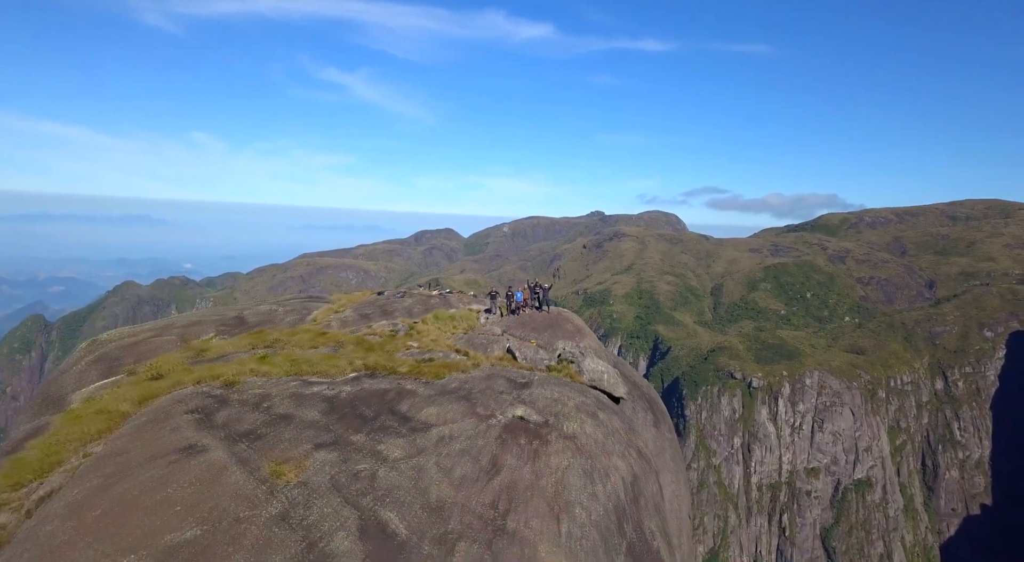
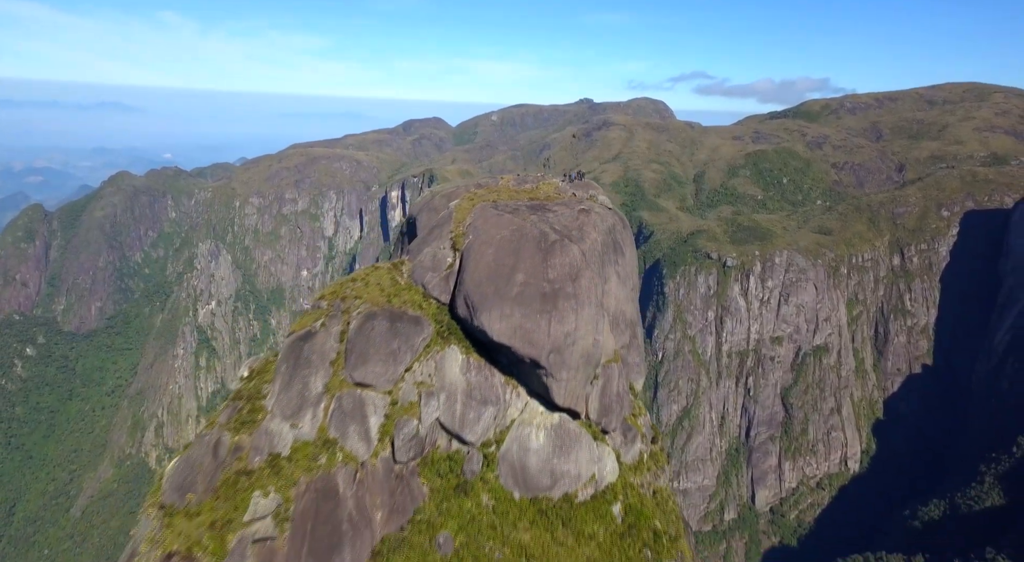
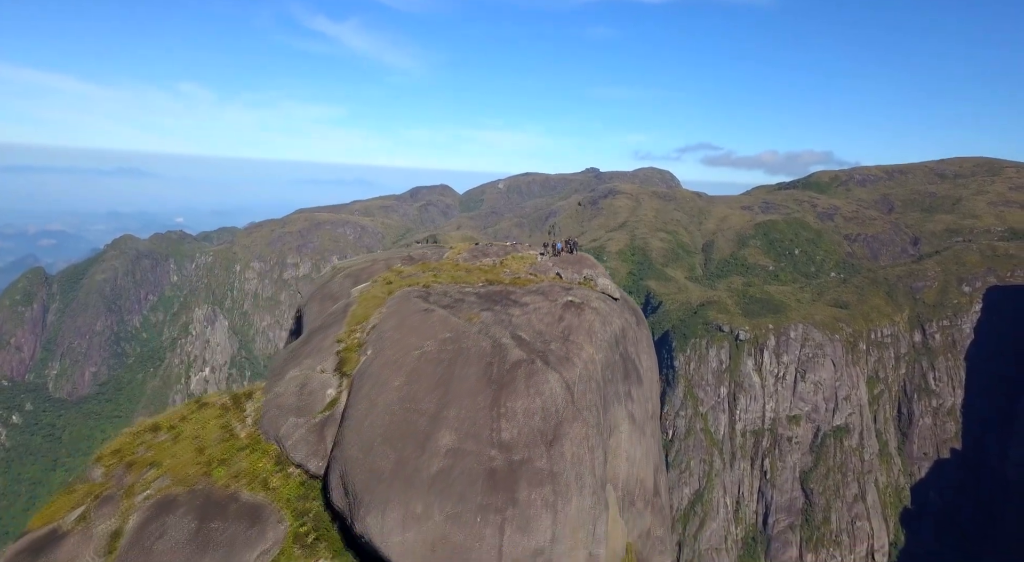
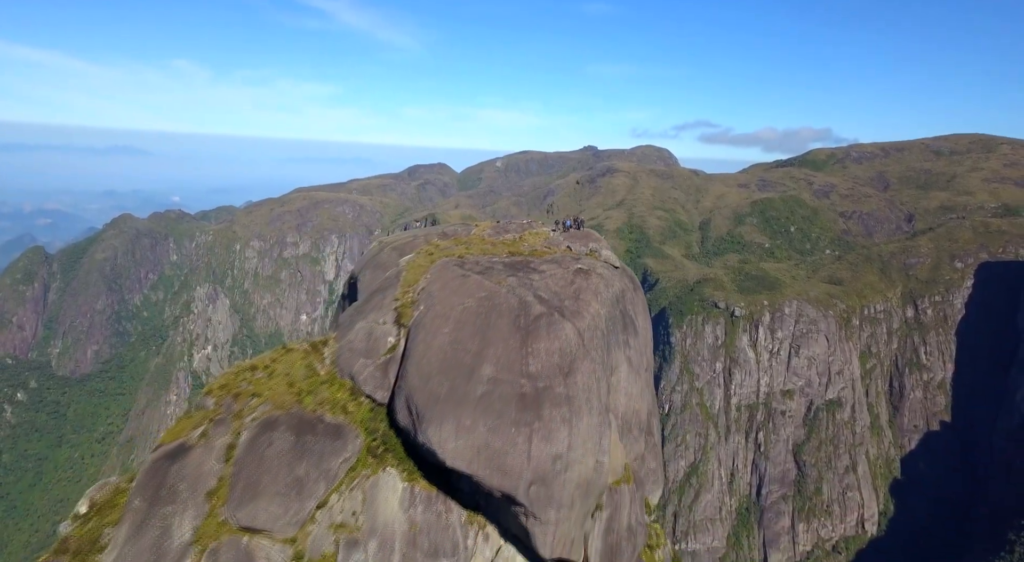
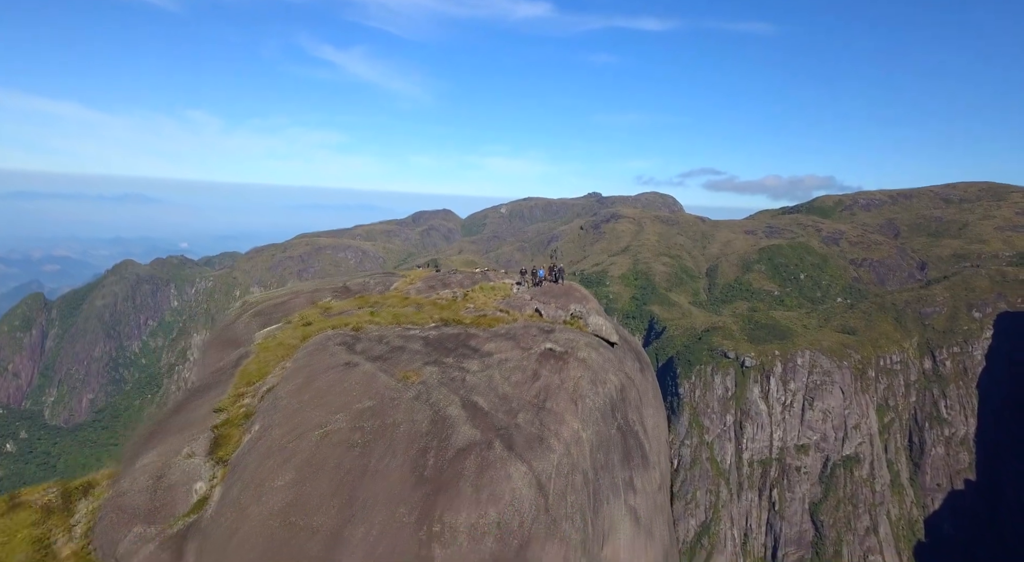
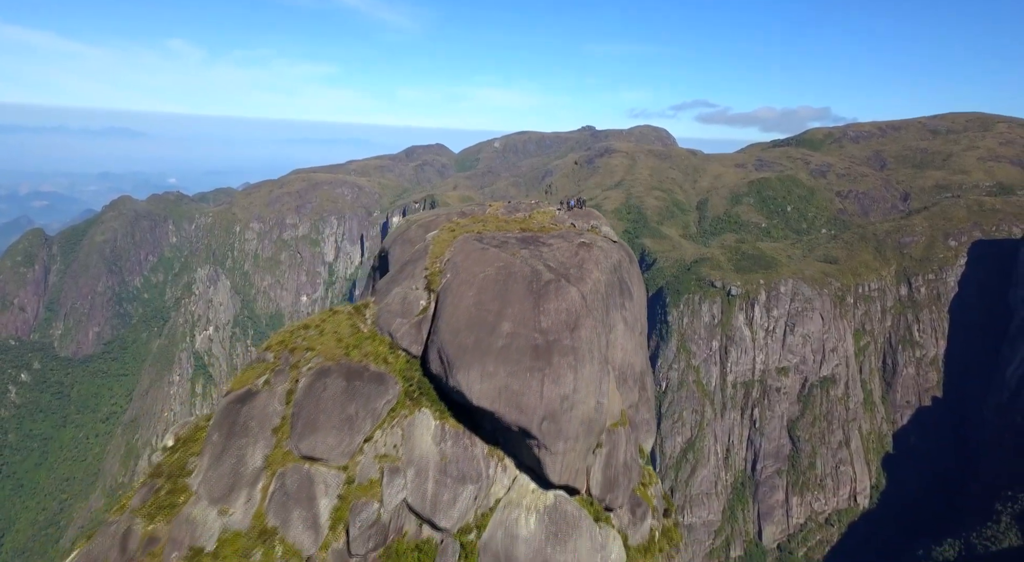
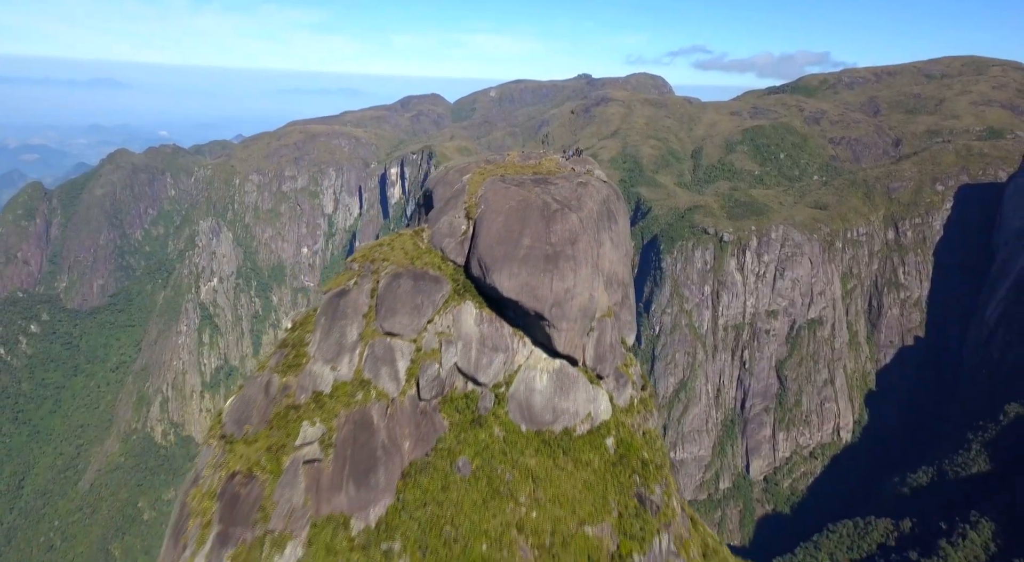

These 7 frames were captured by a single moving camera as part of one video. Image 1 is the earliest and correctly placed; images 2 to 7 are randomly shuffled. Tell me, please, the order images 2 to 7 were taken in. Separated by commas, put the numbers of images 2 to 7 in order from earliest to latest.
5, 3, 4, 6, 2, 7
